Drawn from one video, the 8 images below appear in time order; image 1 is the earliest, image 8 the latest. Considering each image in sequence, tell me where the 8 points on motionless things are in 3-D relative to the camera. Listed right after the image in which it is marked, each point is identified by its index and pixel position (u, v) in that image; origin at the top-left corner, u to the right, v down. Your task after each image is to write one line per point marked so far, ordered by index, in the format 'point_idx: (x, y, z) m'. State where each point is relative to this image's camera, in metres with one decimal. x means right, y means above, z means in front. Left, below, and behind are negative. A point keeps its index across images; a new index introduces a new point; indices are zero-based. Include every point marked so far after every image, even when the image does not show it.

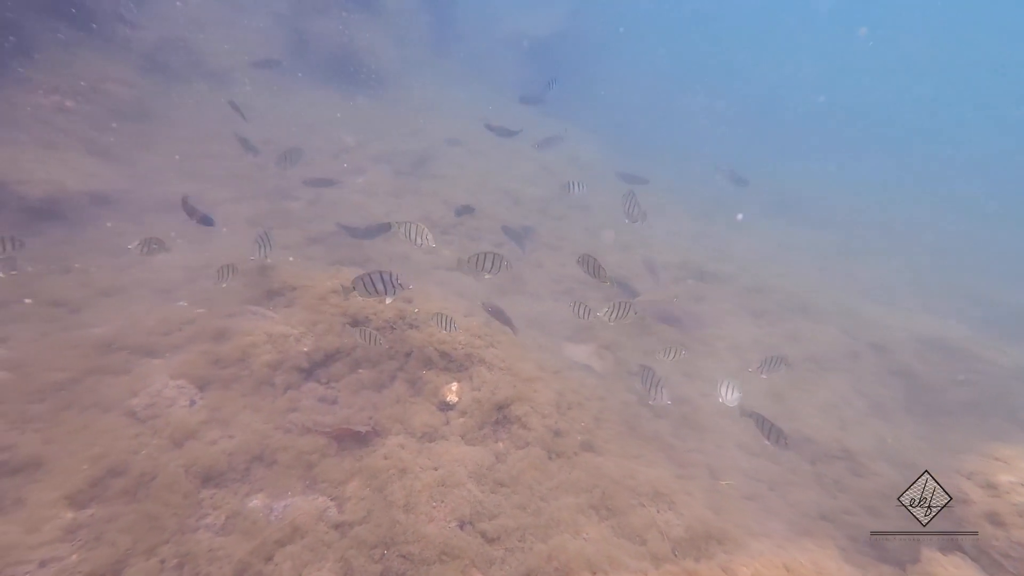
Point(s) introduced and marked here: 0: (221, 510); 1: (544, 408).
0: (-3.2, -2.4, +4.6) m
1: (+0.5, -1.7, +6.1) m
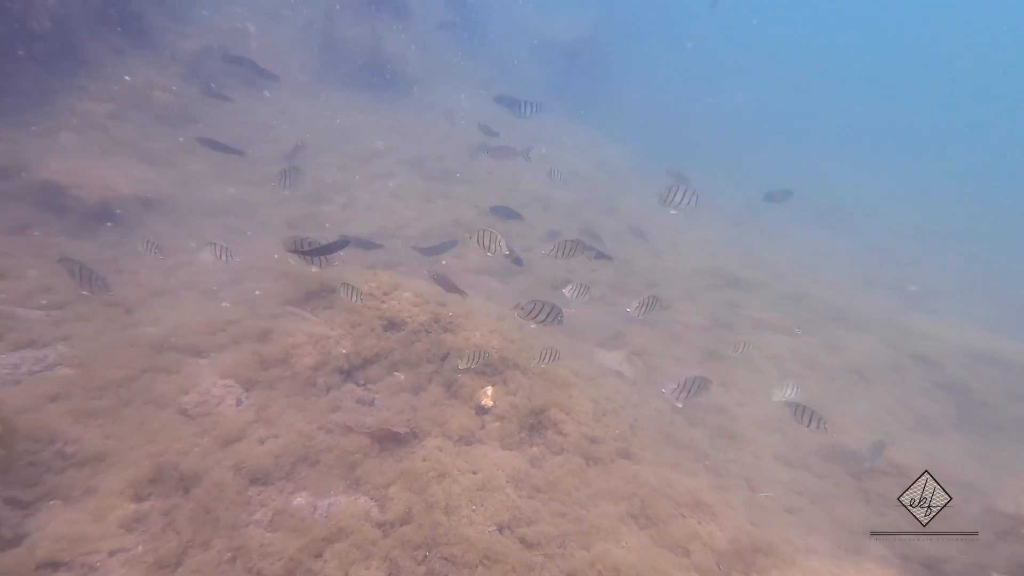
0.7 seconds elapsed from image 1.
0: (-2.7, -2.5, +4.8) m
1: (+1.0, -1.8, +6.1) m
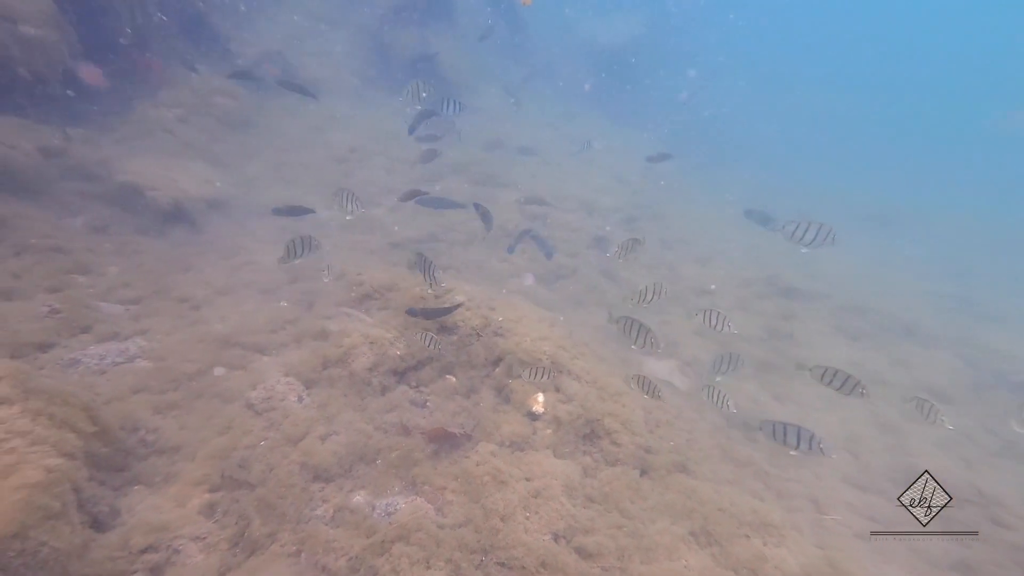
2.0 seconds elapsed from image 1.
0: (-2.1, -2.5, +4.9) m
1: (+1.7, -2.0, +6.0) m
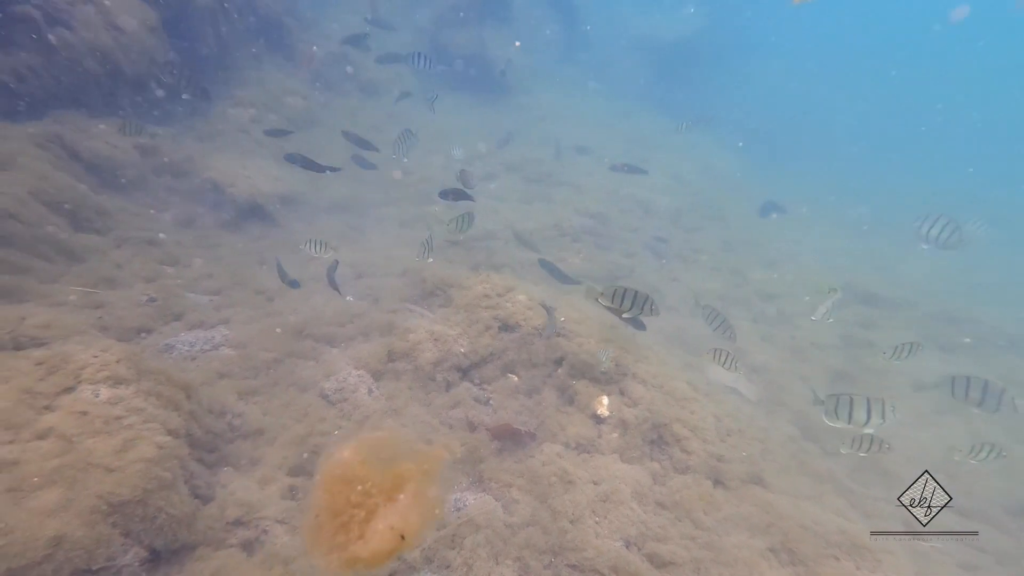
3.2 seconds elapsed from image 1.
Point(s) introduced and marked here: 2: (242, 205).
0: (-1.3, -2.4, +5.0) m
1: (+2.6, -2.0, +5.8) m
2: (-6.0, +1.8, +9.4) m
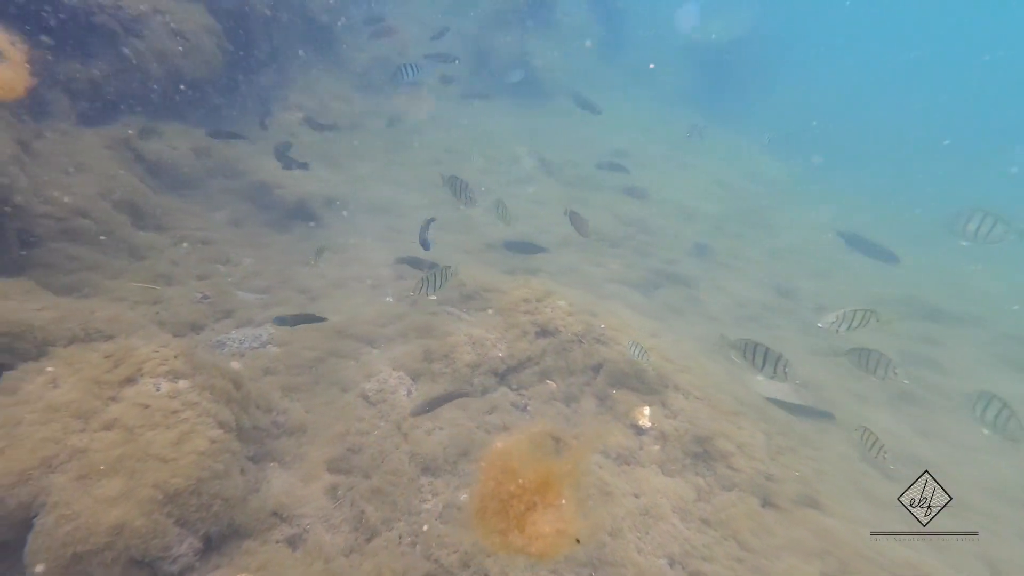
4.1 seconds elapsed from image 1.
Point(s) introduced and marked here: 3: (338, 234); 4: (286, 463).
0: (-0.8, -2.5, +5.0) m
1: (+3.1, -2.1, +5.6) m
2: (-5.1, +1.9, +9.8) m
3: (-4.0, +1.2, +9.8) m
4: (-2.7, -2.1, +5.1) m
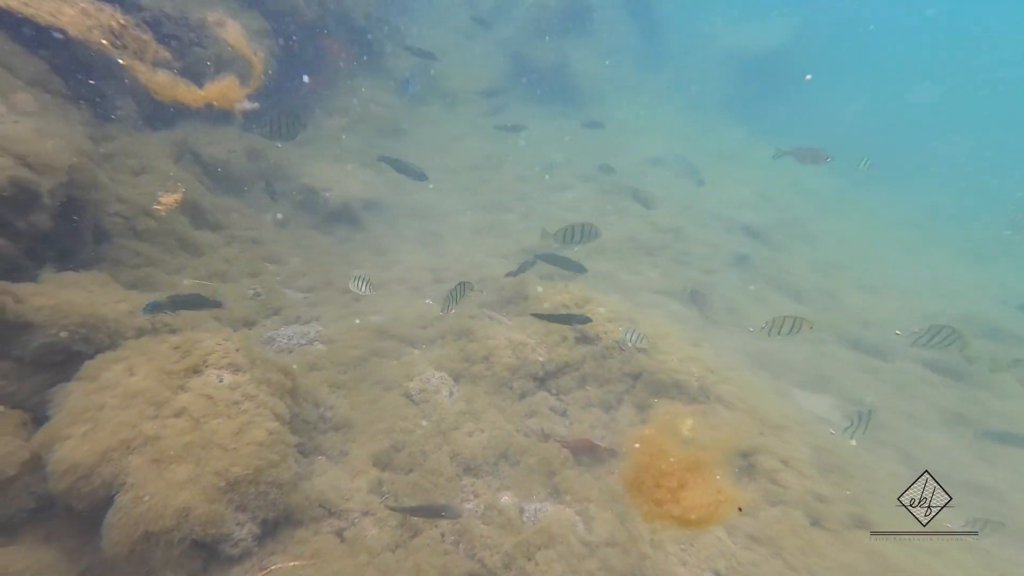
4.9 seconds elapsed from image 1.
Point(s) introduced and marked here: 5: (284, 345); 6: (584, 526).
0: (-0.4, -2.5, +5.1) m
1: (+3.6, -2.3, +5.5) m
2: (-4.3, +1.9, +10.1) m
3: (-3.2, +1.2, +10.0) m
4: (-2.2, -2.1, +5.3) m
5: (-3.5, -0.9, +6.5) m
6: (+0.8, -2.7, +4.8) m
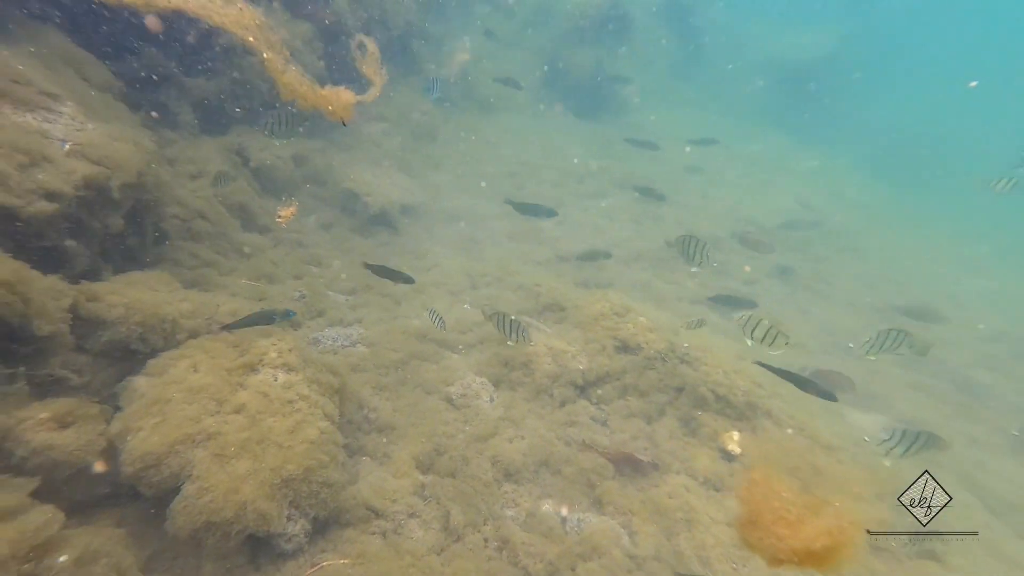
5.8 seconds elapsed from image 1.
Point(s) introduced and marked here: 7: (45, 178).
0: (+0.2, -2.6, +5.1) m
1: (+4.2, -2.5, +5.2) m
2: (-3.4, +1.8, +10.3) m
3: (-2.3, +1.1, +10.2) m
4: (-1.7, -2.1, +5.3) m
5: (-2.9, -0.9, +6.6) m
6: (+1.3, -2.8, +4.7) m
7: (-5.2, +1.2, +4.8) m
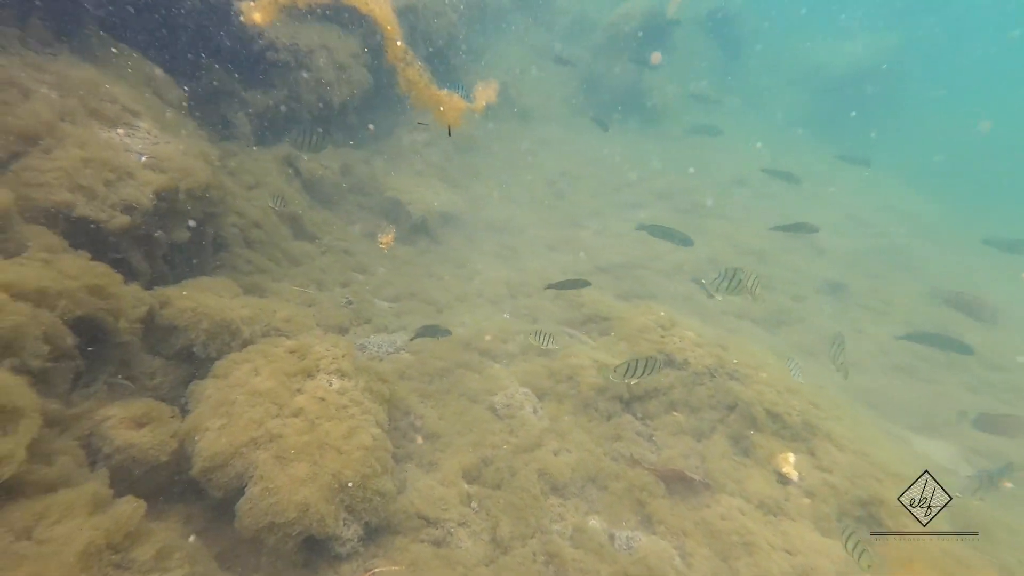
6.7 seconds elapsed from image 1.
0: (+0.7, -2.8, +5.0) m
1: (+4.7, -2.7, +4.9) m
2: (-2.5, +1.6, +10.5) m
3: (-1.4, +0.9, +10.3) m
4: (-1.1, -2.3, +5.4) m
5: (-2.2, -1.0, +6.7) m
6: (+1.9, -3.0, +4.6) m
7: (-4.6, +1.2, +5.1) m
